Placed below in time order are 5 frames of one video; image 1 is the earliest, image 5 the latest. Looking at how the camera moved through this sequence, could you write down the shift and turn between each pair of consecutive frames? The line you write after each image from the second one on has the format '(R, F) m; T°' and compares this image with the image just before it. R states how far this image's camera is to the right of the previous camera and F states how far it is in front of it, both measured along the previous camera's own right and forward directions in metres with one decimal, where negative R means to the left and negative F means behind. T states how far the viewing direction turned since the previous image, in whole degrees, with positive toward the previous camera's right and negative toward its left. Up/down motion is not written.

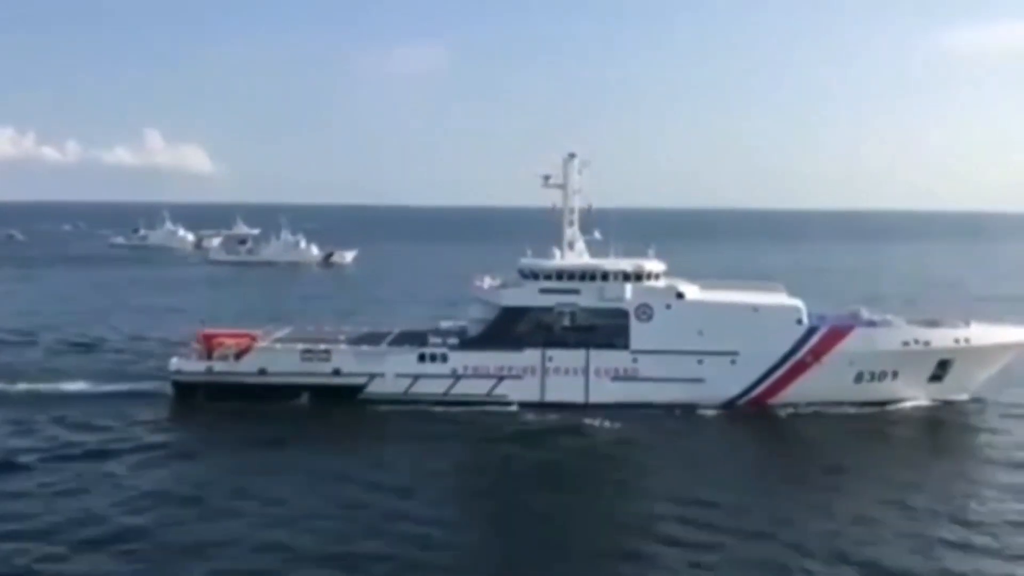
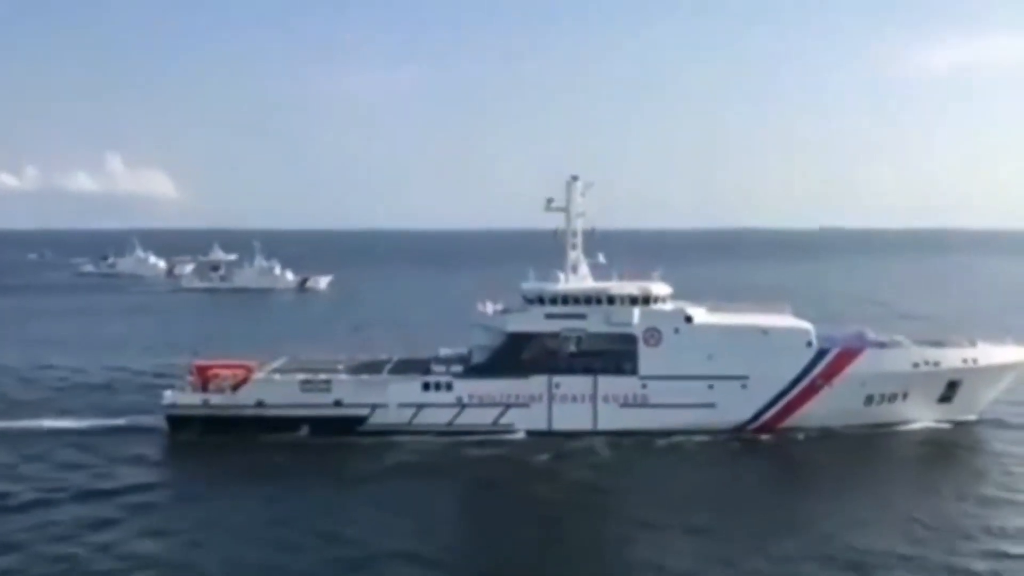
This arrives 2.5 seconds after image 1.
(-1.0, +0.7) m; +2°
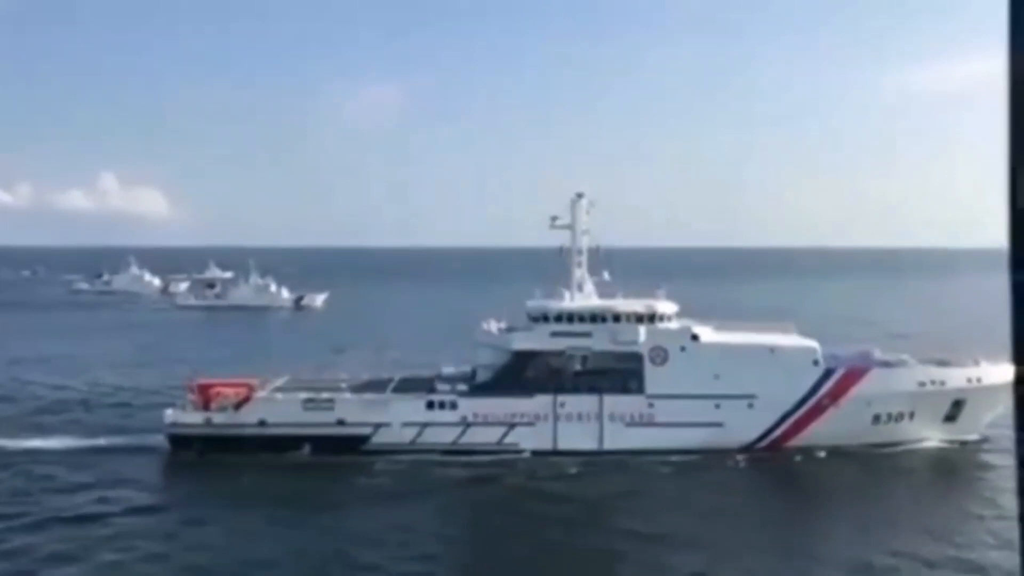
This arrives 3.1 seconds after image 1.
(-0.3, +0.2) m; 0°
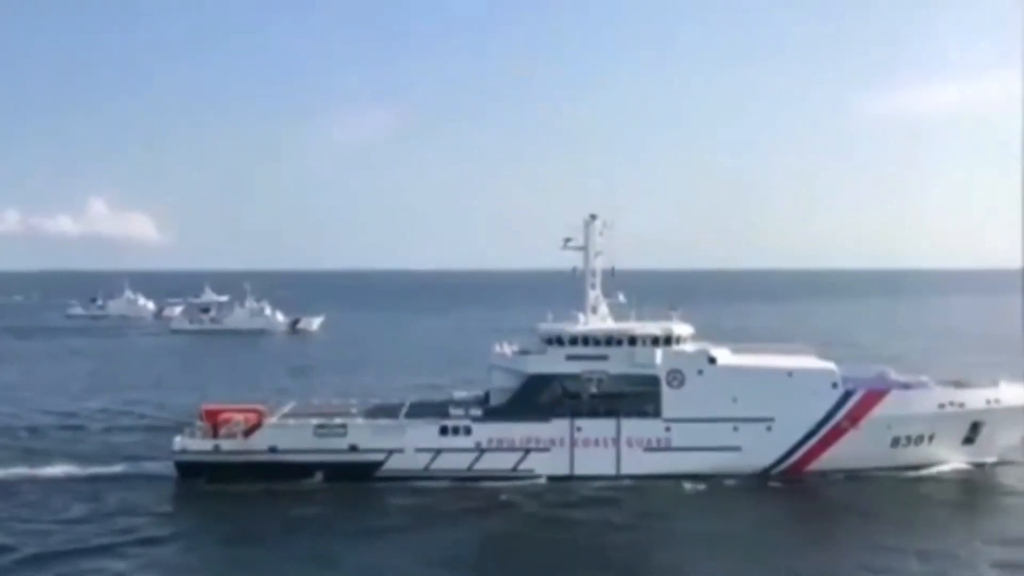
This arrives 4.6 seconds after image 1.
(-0.7, +0.4) m; +1°
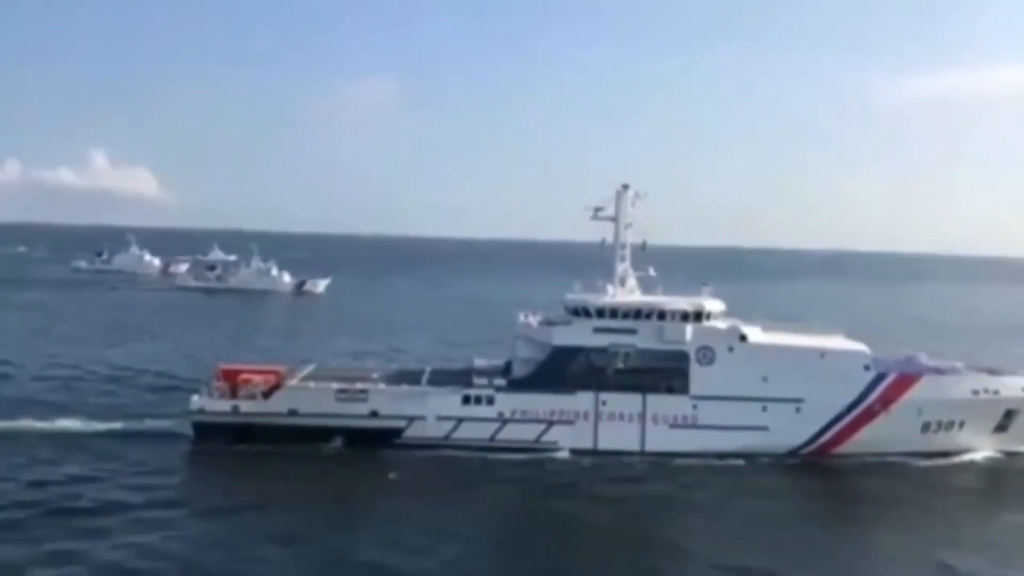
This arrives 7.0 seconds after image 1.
(-0.8, +0.7) m; 0°
